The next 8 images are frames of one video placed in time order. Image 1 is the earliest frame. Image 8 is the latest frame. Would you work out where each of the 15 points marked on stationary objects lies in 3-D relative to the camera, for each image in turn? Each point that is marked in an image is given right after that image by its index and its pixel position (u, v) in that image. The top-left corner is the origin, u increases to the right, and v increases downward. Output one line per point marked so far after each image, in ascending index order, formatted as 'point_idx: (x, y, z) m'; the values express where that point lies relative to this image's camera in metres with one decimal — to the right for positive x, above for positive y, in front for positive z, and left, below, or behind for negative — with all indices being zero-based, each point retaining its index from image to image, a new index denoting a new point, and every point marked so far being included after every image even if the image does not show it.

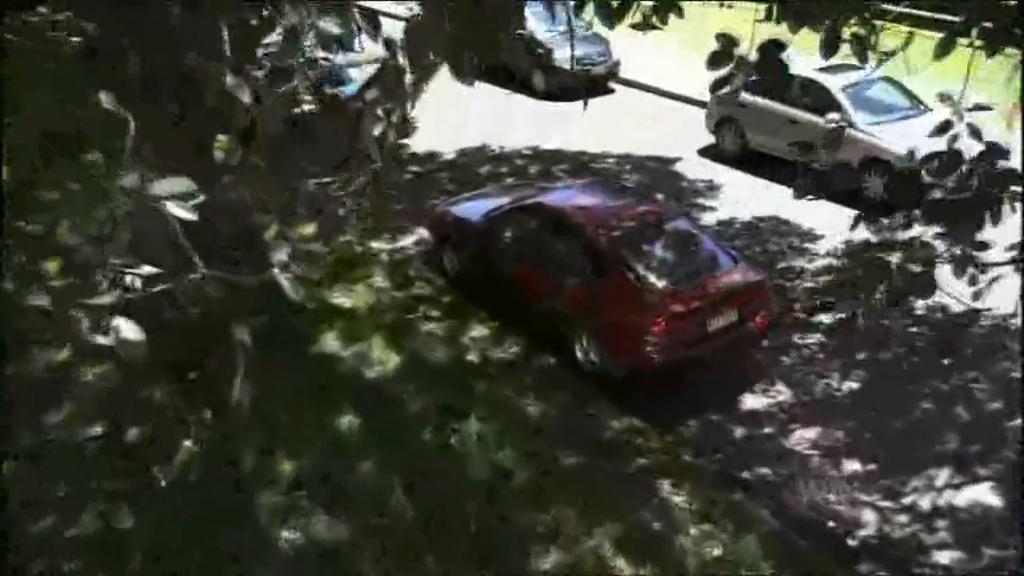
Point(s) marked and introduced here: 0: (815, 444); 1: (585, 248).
0: (+2.7, -1.4, +7.9) m
1: (+0.8, +0.4, +8.9) m
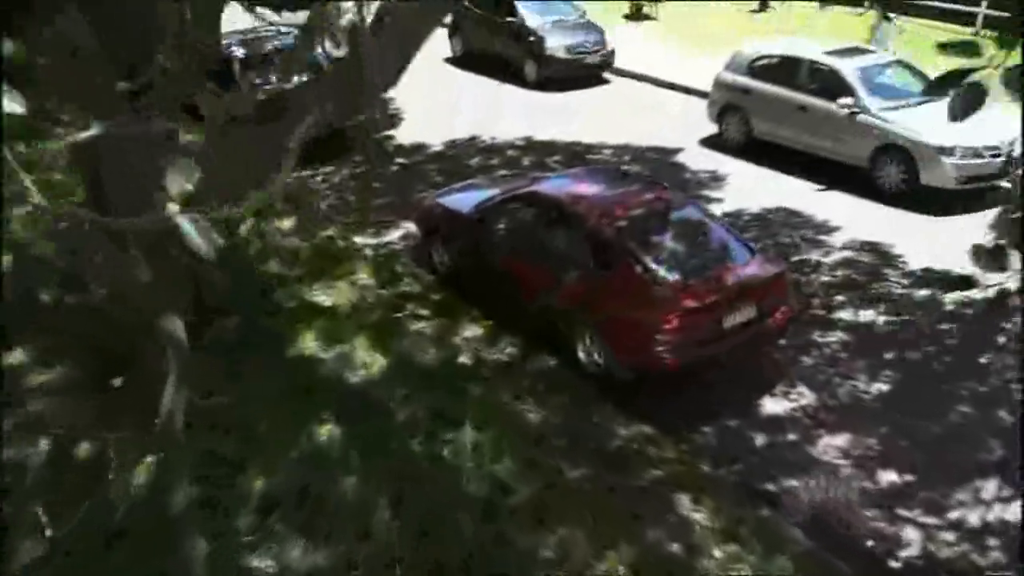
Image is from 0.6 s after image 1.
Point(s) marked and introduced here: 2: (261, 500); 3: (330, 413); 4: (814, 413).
0: (+2.7, -1.3, +7.2) m
1: (+0.7, +0.4, +8.1) m
2: (-1.8, -1.5, +6.3) m
3: (-1.4, -1.0, +7.0) m
4: (+2.6, -1.1, +7.6) m
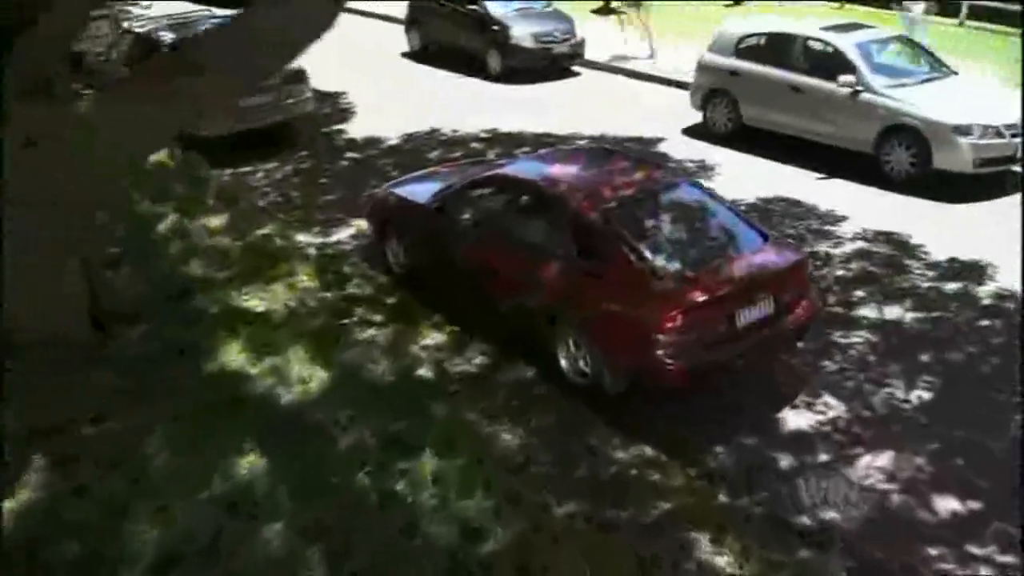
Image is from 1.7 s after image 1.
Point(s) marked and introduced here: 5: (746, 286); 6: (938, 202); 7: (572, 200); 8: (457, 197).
0: (+2.5, -1.2, +5.9) m
1: (+0.5, +0.5, +6.8) m
2: (-1.9, -1.5, +4.9) m
3: (-1.6, -1.0, +5.6) m
4: (+2.4, -1.0, +6.3) m
5: (+1.7, 0.0, +6.3) m
6: (+4.6, +1.0, +9.7) m
7: (+0.5, +0.7, +6.9) m
8: (-0.5, +0.8, +7.8) m
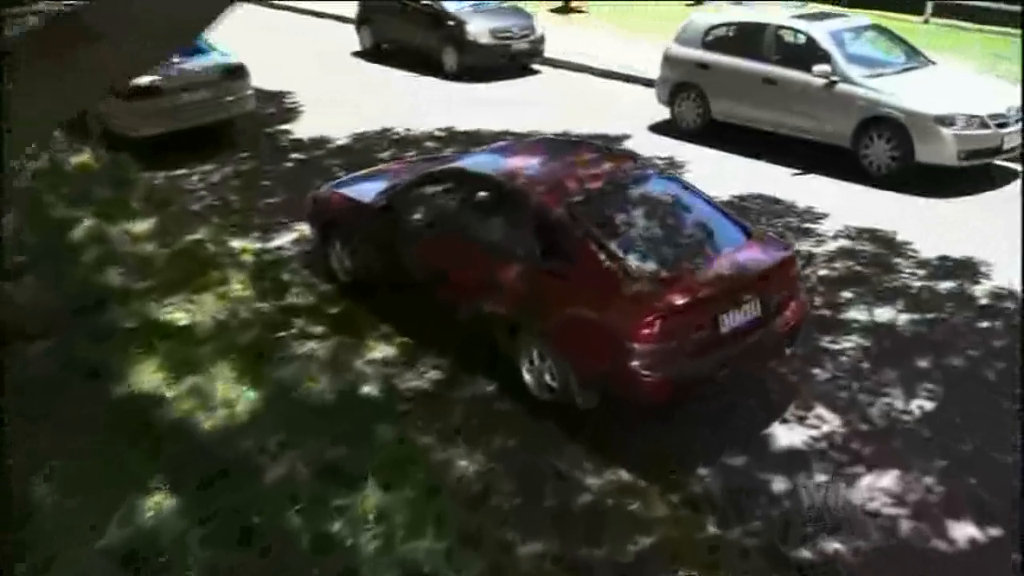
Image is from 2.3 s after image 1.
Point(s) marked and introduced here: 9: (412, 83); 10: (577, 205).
0: (+2.2, -1.2, +5.2) m
1: (+0.2, +0.4, +6.1) m
2: (-2.1, -1.5, +4.0) m
3: (-1.9, -1.0, +4.8) m
4: (+2.1, -1.0, +5.6) m
5: (+1.4, 0.0, +5.7) m
6: (+4.2, +1.0, +9.1) m
7: (+0.2, +0.7, +6.2) m
8: (-0.8, +0.7, +7.1) m
9: (-1.6, +3.3, +14.2) m
10: (+0.4, +0.6, +6.1) m
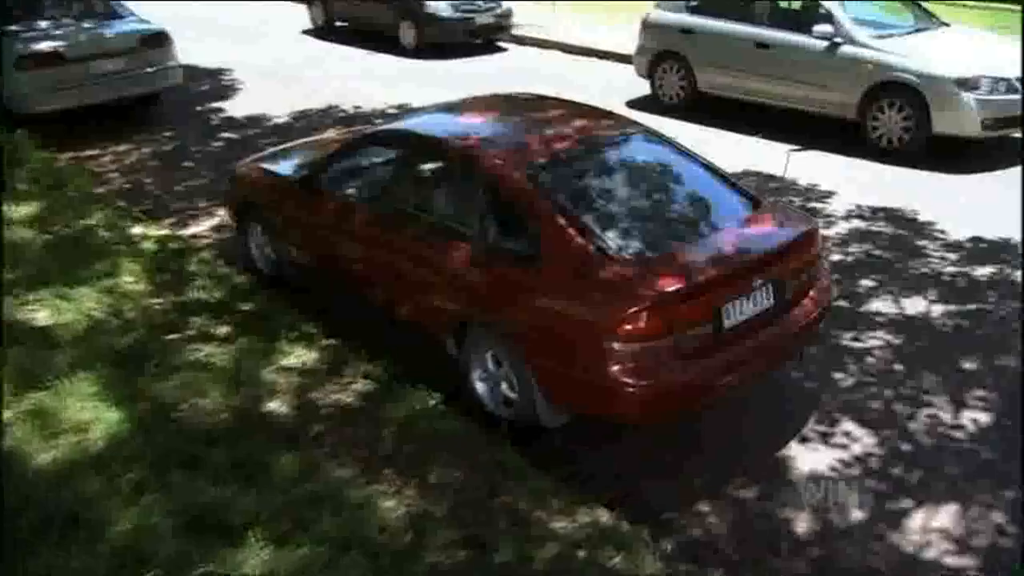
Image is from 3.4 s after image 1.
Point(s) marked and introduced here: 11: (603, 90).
0: (+2.0, -1.1, +4.0) m
1: (-0.1, +0.5, +4.8) m
2: (-2.3, -1.4, +2.7) m
3: (-2.1, -1.0, +3.4) m
4: (+1.8, -0.9, +4.4) m
5: (+1.1, +0.1, +4.4) m
6: (+3.8, +1.0, +8.0) m
7: (-0.1, +0.7, +4.9) m
8: (-1.1, +0.8, +5.8) m
9: (-2.1, +3.3, +12.9) m
10: (+0.2, +0.6, +4.8) m
11: (+1.1, +2.5, +11.1) m
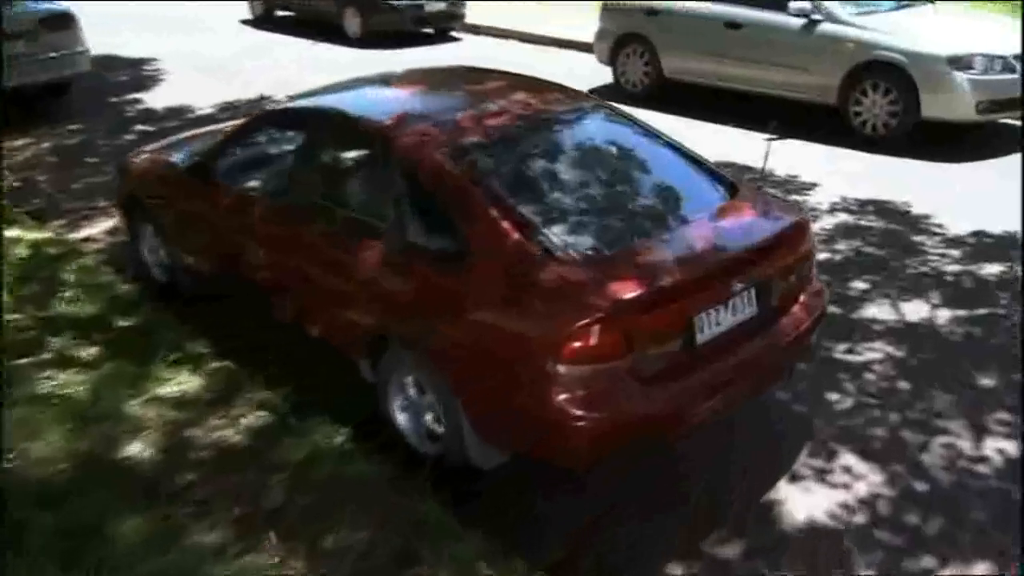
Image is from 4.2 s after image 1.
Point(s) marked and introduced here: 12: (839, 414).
0: (+1.7, -1.1, +3.2) m
1: (-0.5, +0.5, +3.9) m
2: (-2.6, -1.5, +1.7) m
3: (-2.4, -1.0, +2.5) m
4: (+1.5, -0.9, +3.5) m
5: (+0.8, +0.1, +3.6) m
6: (+3.4, +1.0, +7.2) m
7: (-0.5, +0.7, +4.0) m
8: (-1.5, +0.8, +4.8) m
9: (-2.8, +3.2, +12.0) m
10: (-0.2, +0.6, +3.9) m
11: (+0.6, +2.4, +10.3) m
12: (+1.5, -0.6, +4.2) m
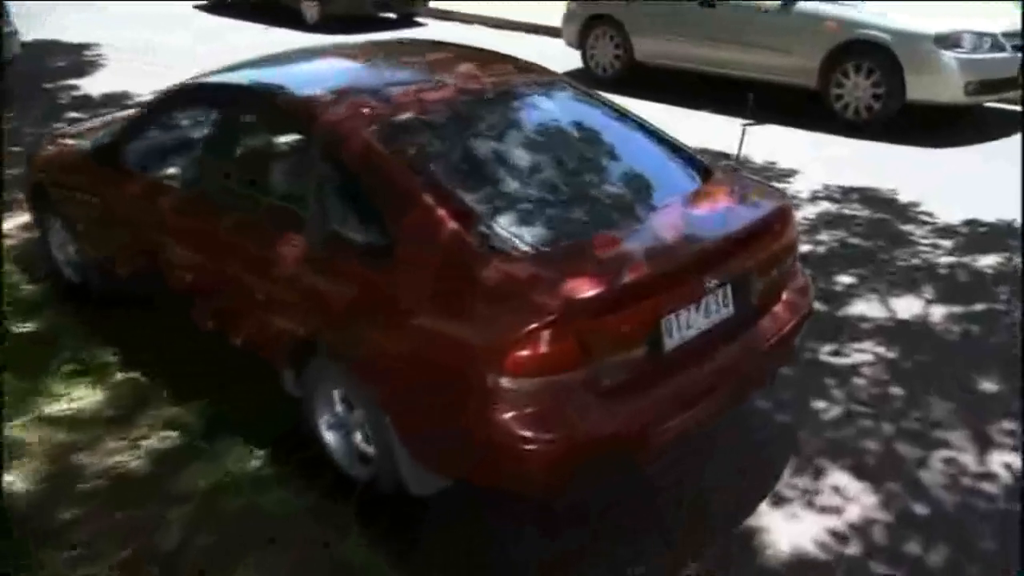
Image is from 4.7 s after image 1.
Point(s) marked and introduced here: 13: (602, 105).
0: (+1.5, -1.1, +2.7) m
1: (-0.7, +0.5, +3.4) m
2: (-2.7, -1.5, +1.2) m
3: (-2.6, -1.0, +1.9) m
4: (+1.3, -0.9, +3.1) m
5: (+0.6, +0.1, +3.1) m
6: (+3.1, +1.1, +6.7) m
7: (-0.7, +0.7, +3.5) m
8: (-1.8, +0.7, +4.3) m
9: (-3.2, +3.2, +11.4) m
10: (-0.4, +0.6, +3.4) m
11: (+0.2, +2.5, +9.7) m
12: (+1.3, -0.6, +3.7) m
13: (+0.4, +0.8, +4.1) m
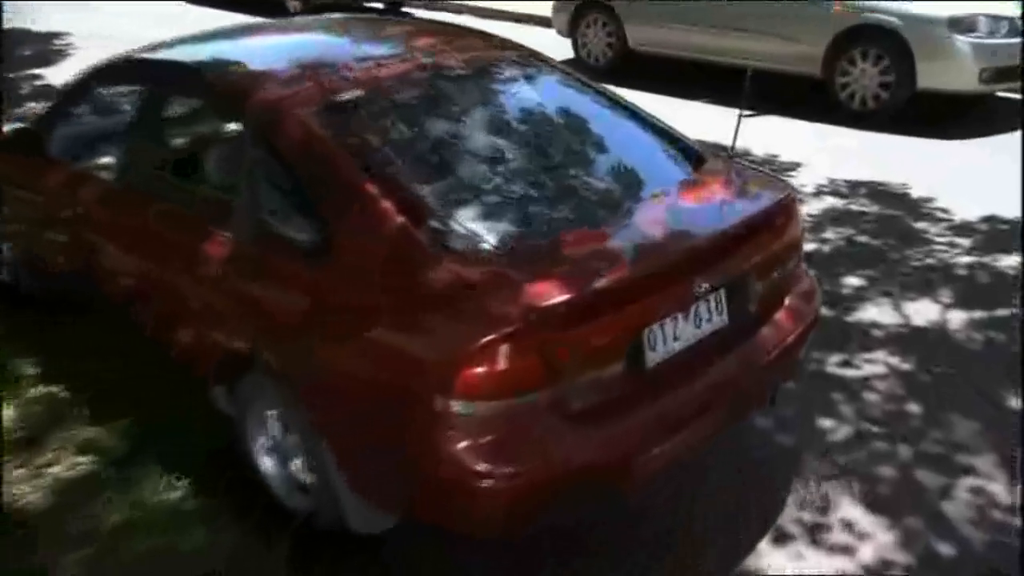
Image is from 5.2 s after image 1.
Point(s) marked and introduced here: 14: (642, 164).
0: (+1.4, -1.1, +2.3) m
1: (-0.8, +0.5, +2.9) m
2: (-2.9, -1.5, +0.7) m
3: (-2.7, -1.0, +1.5) m
4: (+1.2, -0.9, +2.6) m
5: (+0.4, +0.1, +2.6) m
6: (+2.9, +1.1, +6.3) m
7: (-0.8, +0.7, +3.1) m
8: (-1.9, +0.7, +3.8) m
9: (-3.3, +3.2, +10.9) m
10: (-0.5, +0.6, +2.9) m
11: (0.0, +2.4, +9.3) m
12: (+1.2, -0.6, +3.3) m
13: (+0.3, +0.8, +3.6) m
14: (+0.5, +0.5, +3.3) m
